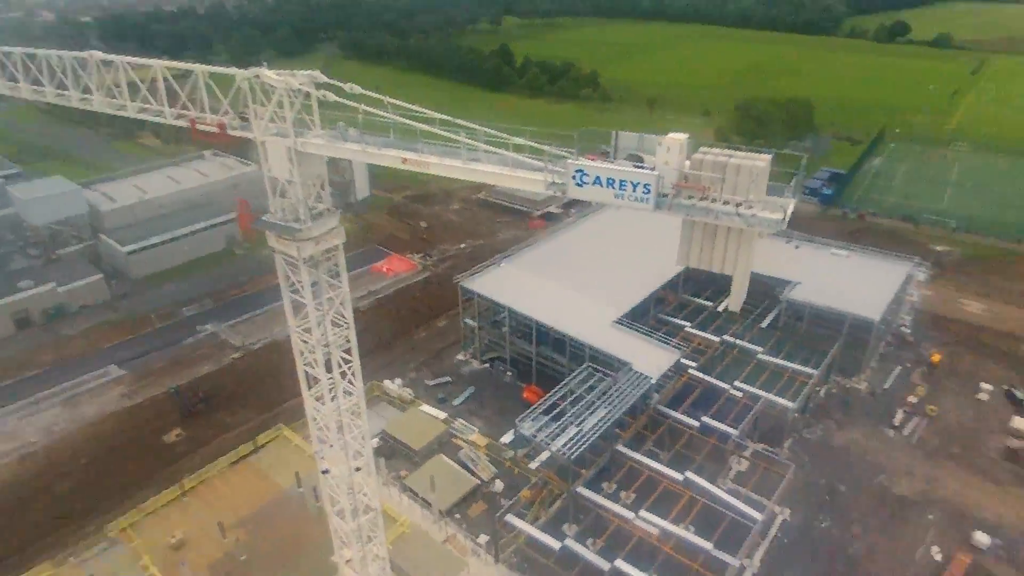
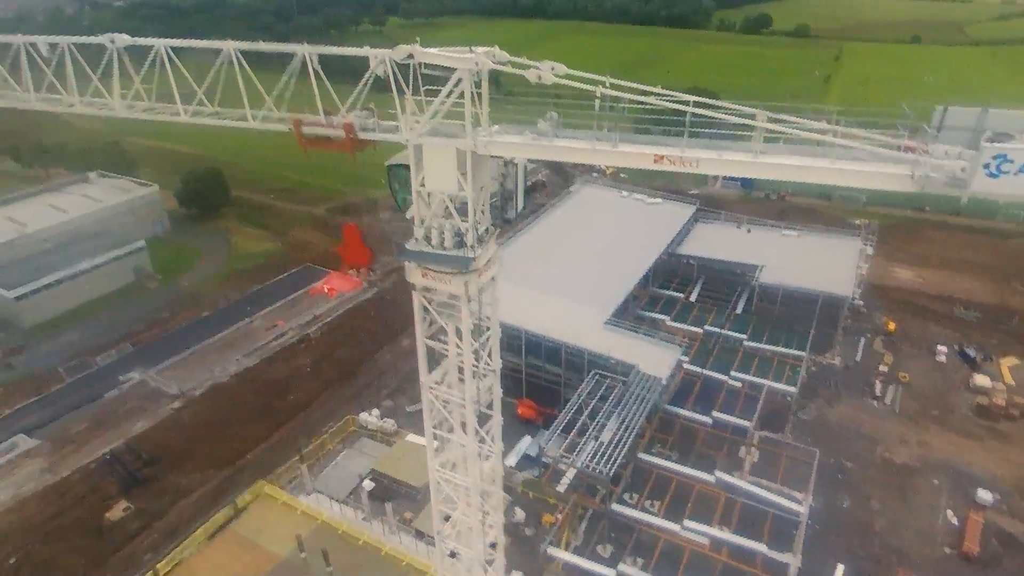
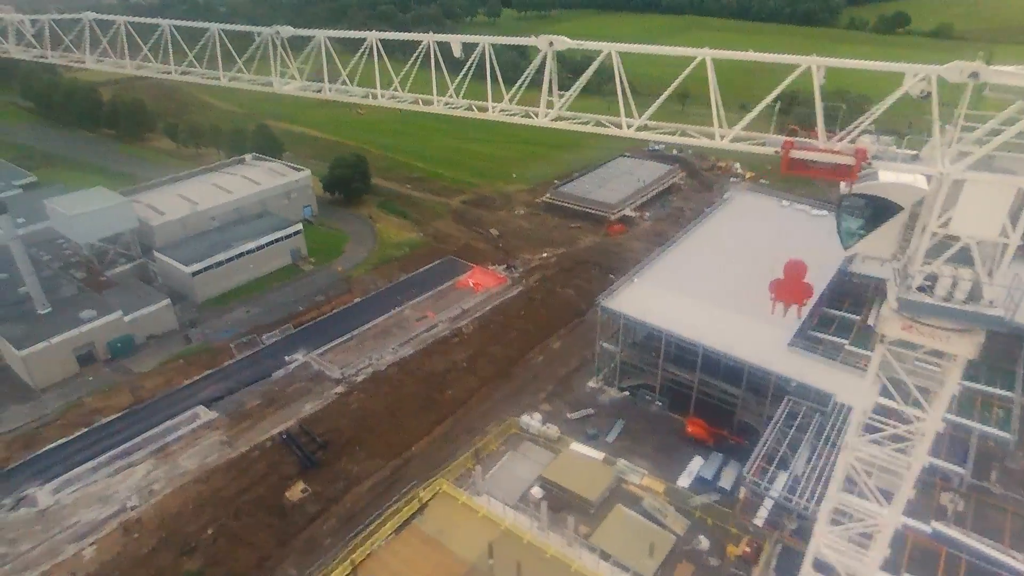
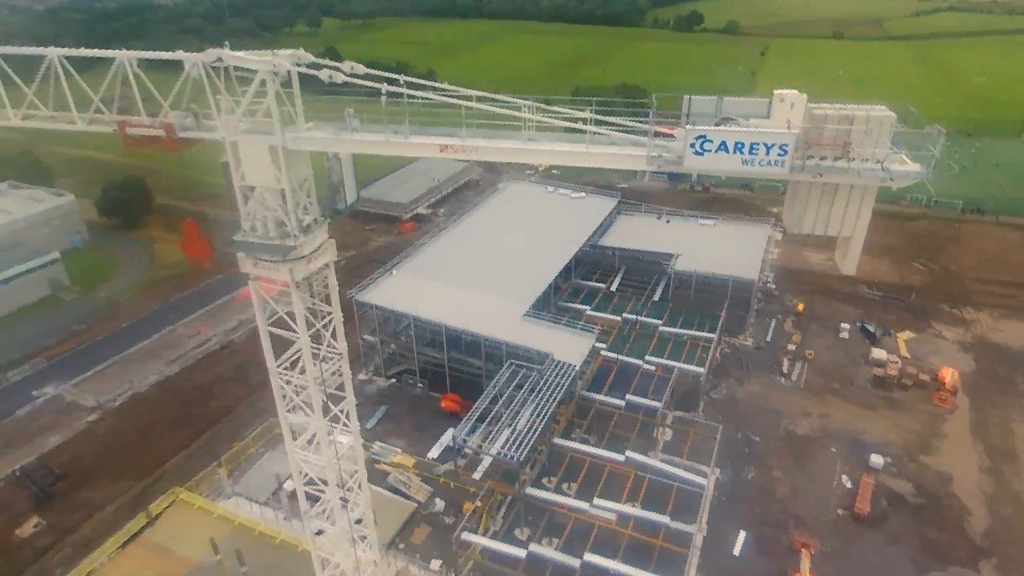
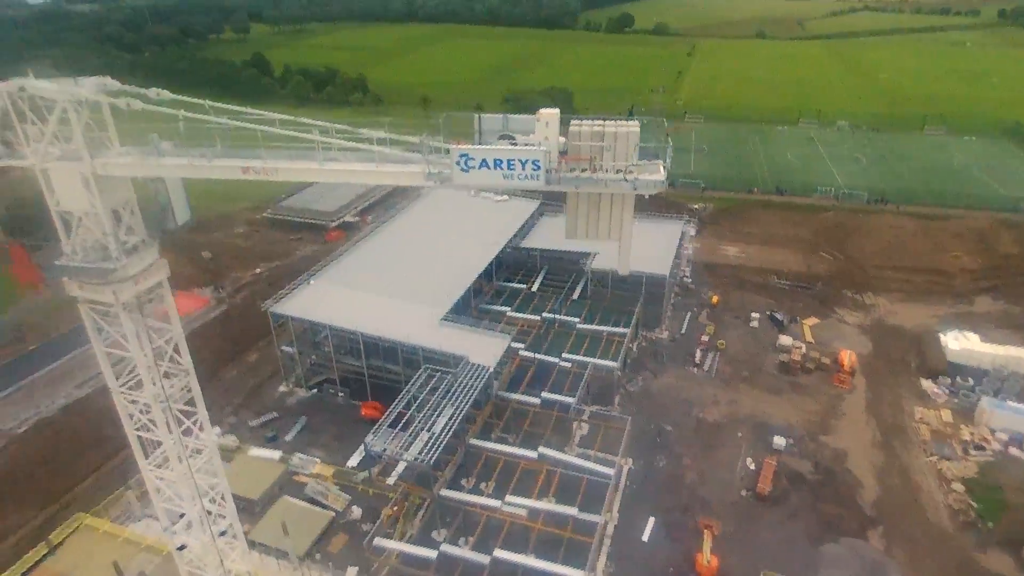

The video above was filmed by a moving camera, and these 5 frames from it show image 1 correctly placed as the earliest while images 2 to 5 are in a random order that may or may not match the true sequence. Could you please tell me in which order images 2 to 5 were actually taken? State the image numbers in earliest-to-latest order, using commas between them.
5, 4, 2, 3
